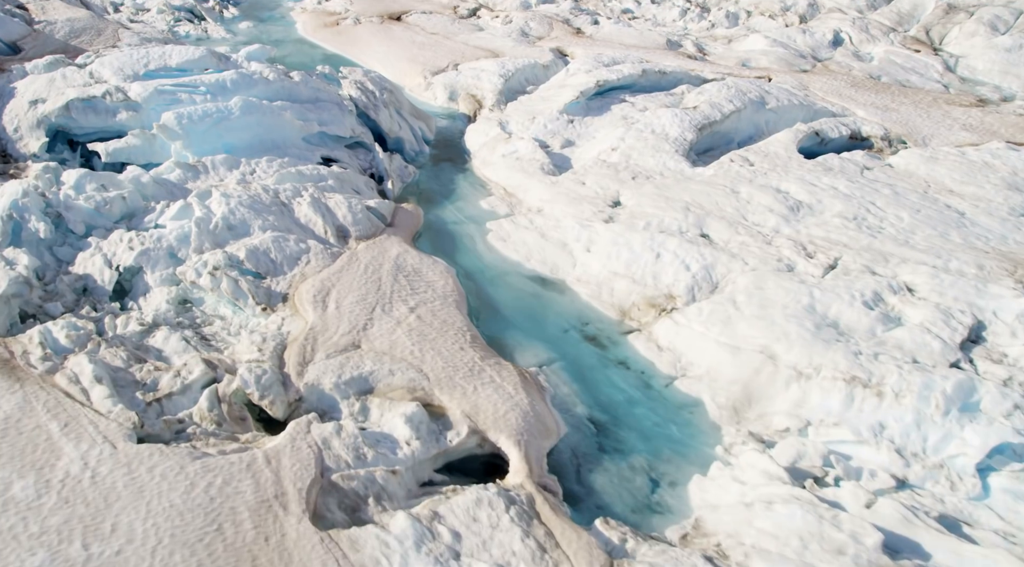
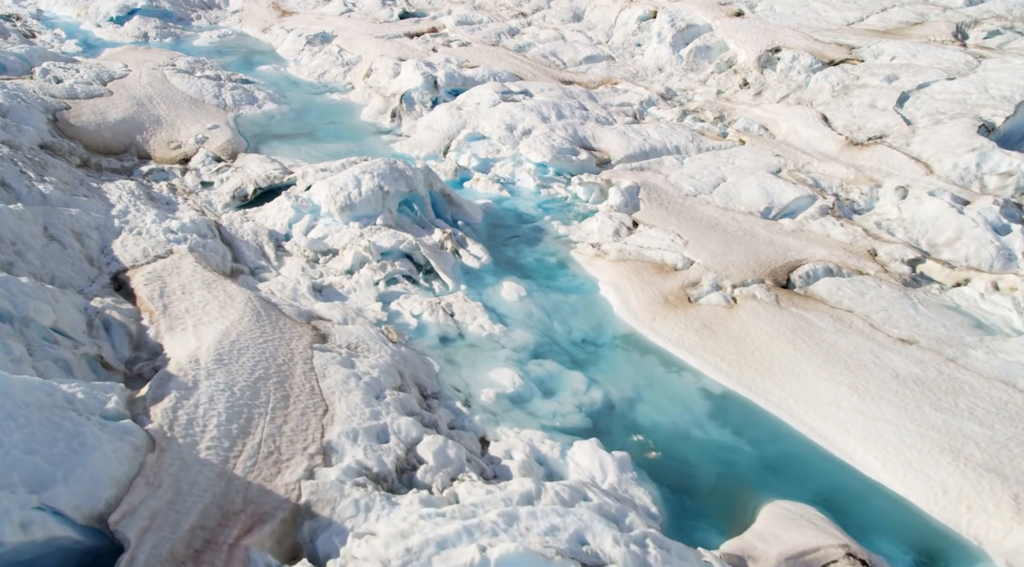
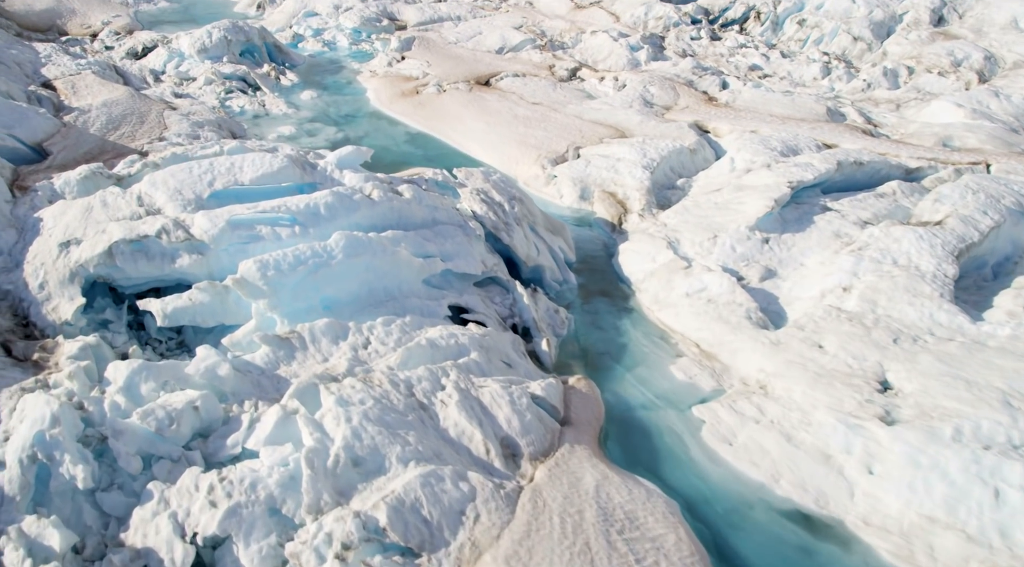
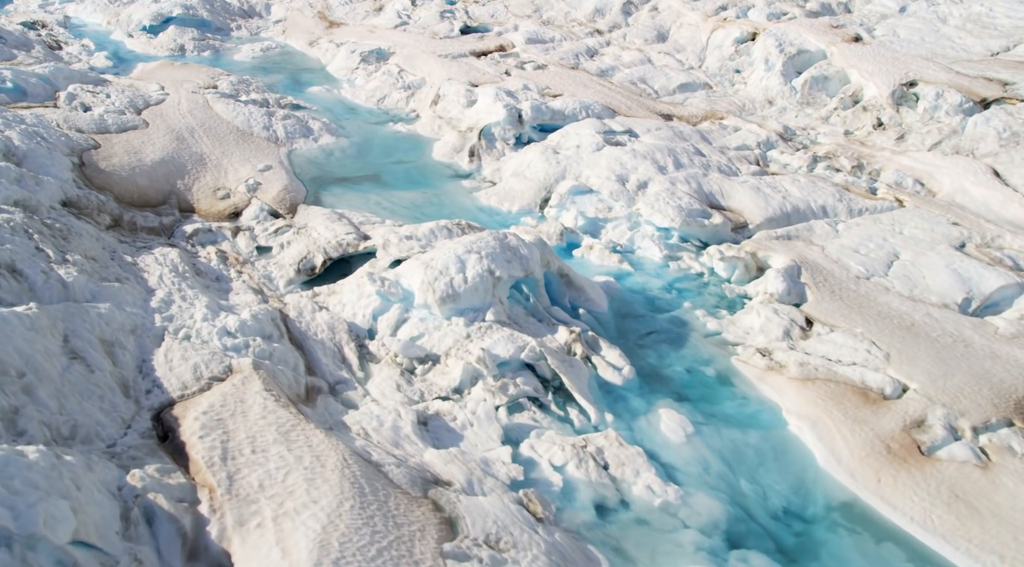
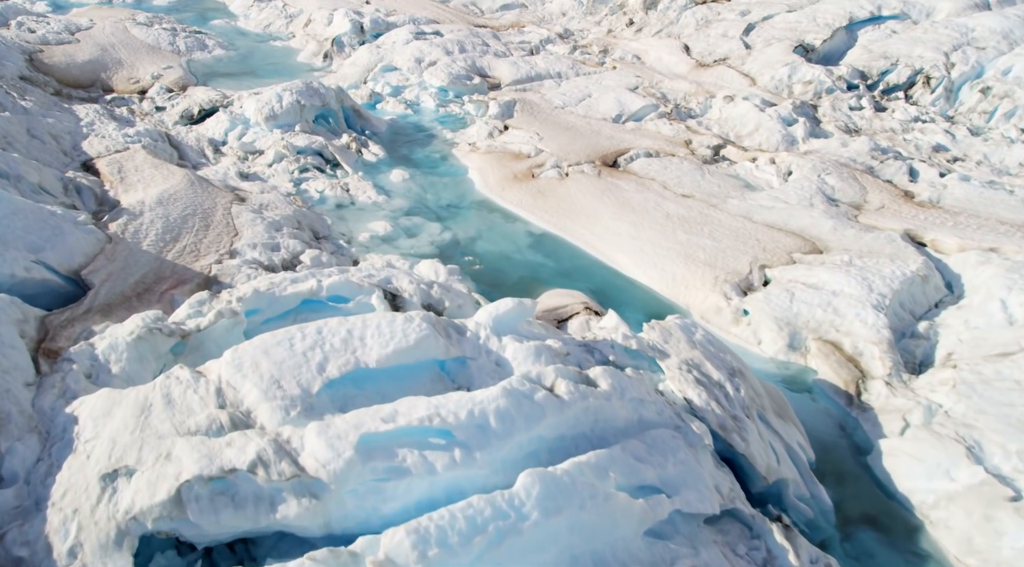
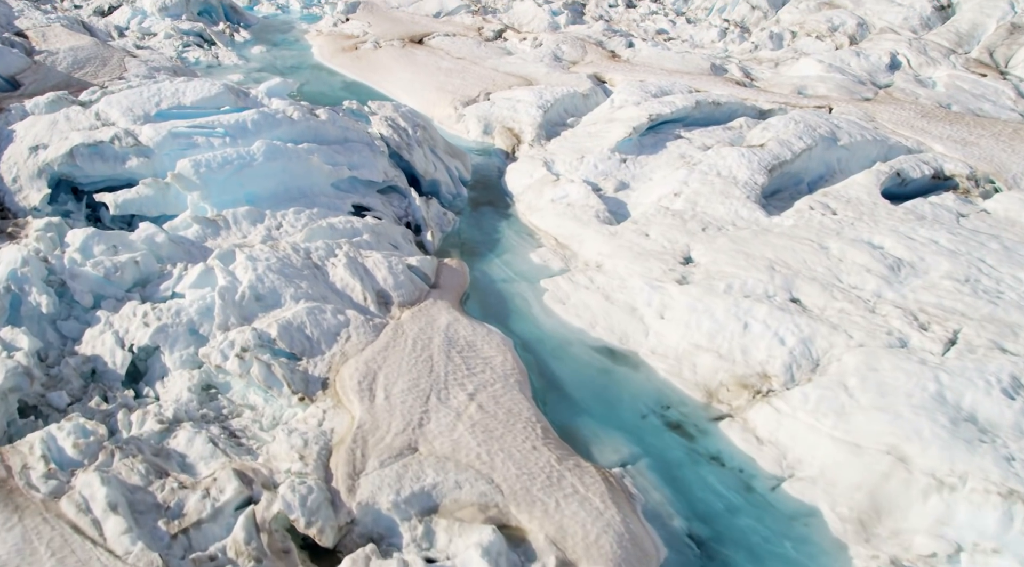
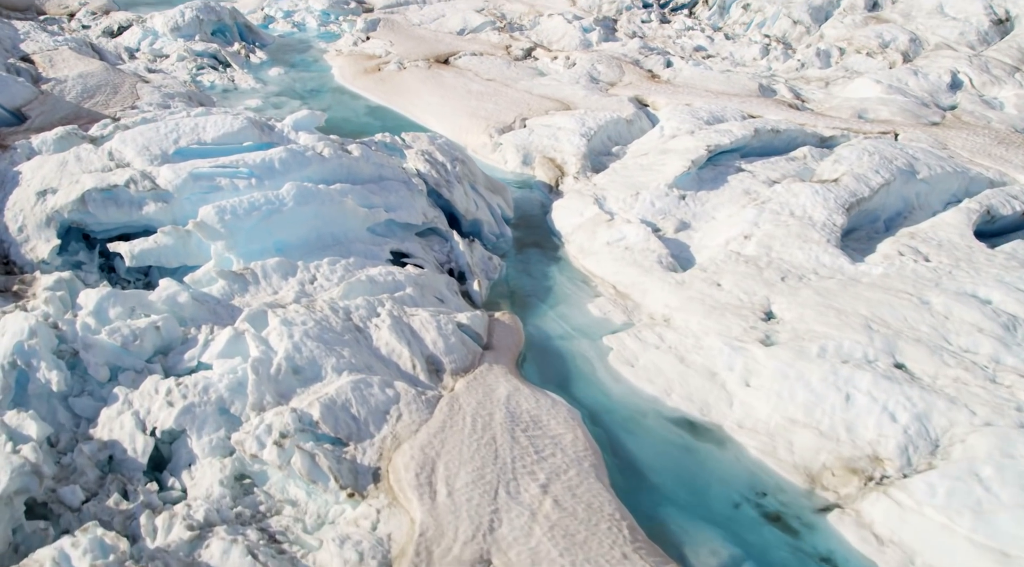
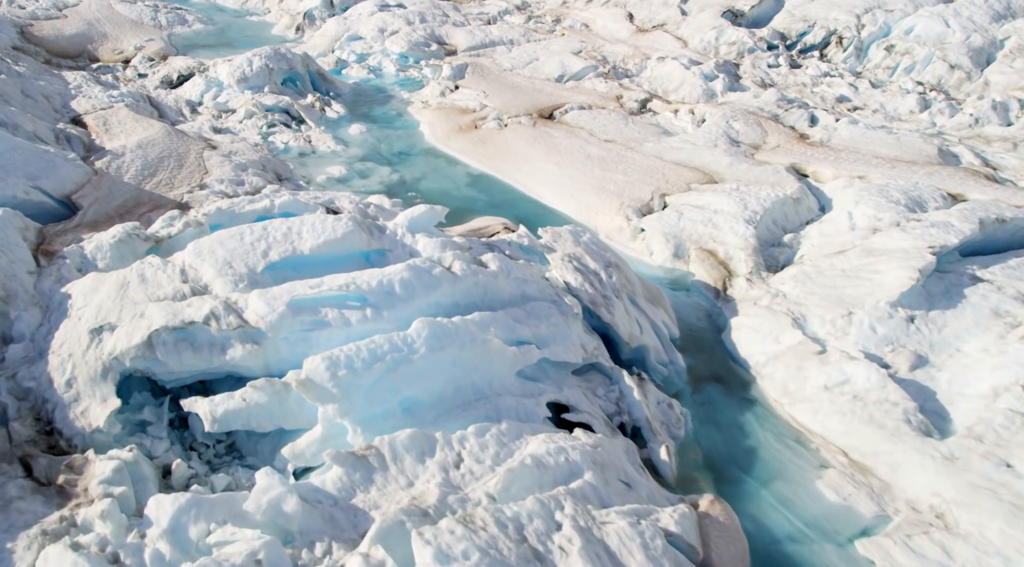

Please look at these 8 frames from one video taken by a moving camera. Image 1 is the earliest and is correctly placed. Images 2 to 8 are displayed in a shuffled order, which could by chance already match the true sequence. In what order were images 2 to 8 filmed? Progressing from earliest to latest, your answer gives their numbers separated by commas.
6, 7, 3, 8, 5, 2, 4
